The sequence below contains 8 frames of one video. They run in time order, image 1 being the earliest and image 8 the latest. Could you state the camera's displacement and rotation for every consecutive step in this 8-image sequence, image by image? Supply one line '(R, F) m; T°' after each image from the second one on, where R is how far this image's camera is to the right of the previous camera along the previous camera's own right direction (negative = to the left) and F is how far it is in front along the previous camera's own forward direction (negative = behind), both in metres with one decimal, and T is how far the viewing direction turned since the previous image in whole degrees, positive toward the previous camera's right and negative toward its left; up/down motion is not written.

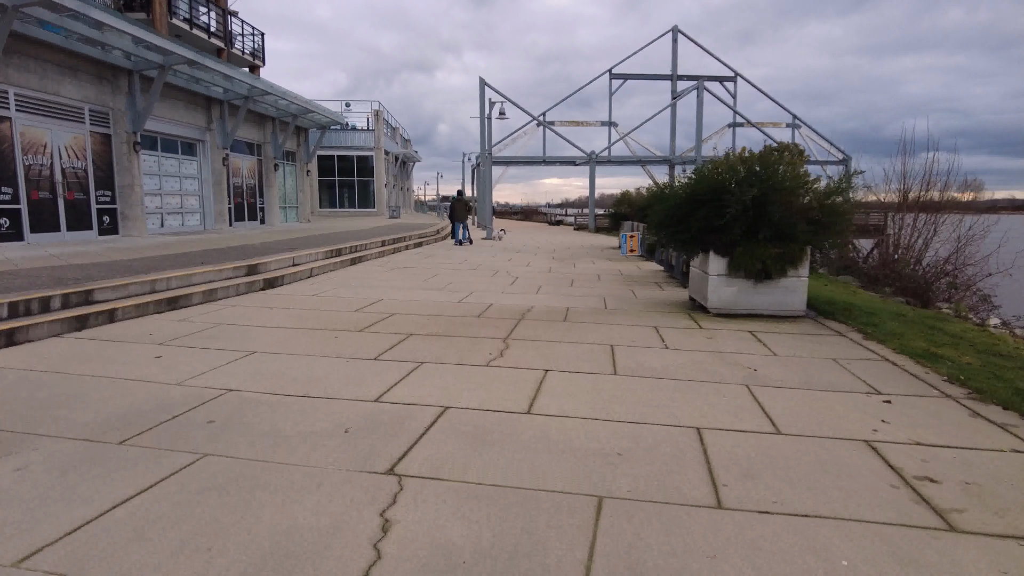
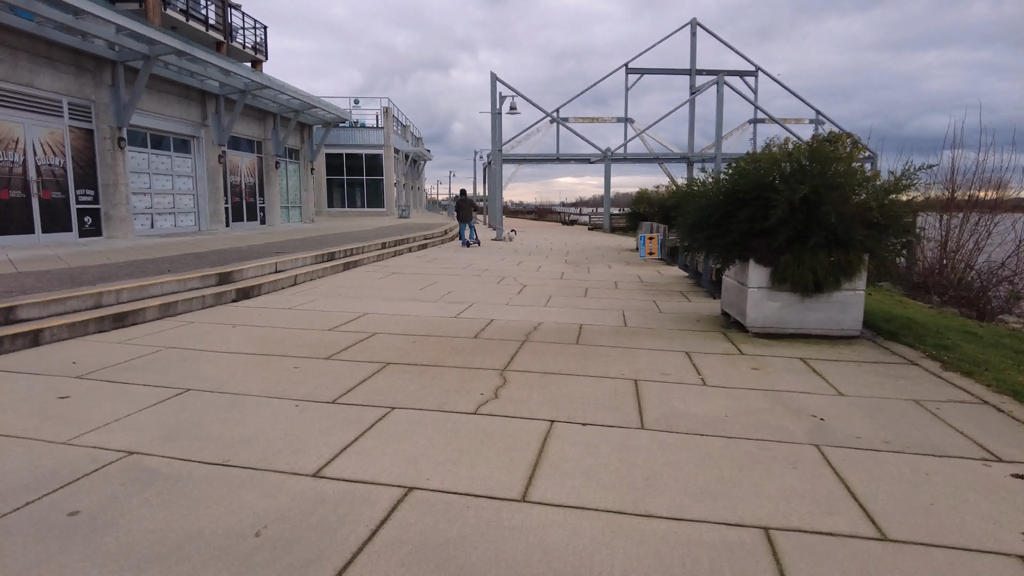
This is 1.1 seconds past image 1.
(+0.1, +1.2) m; -1°
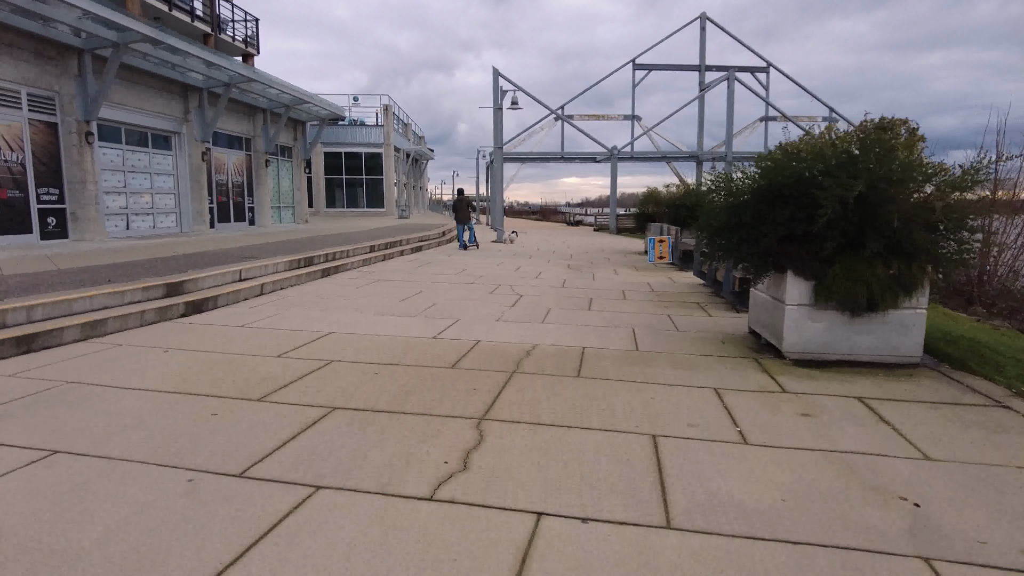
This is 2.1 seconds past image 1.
(+0.2, +1.2) m; -1°
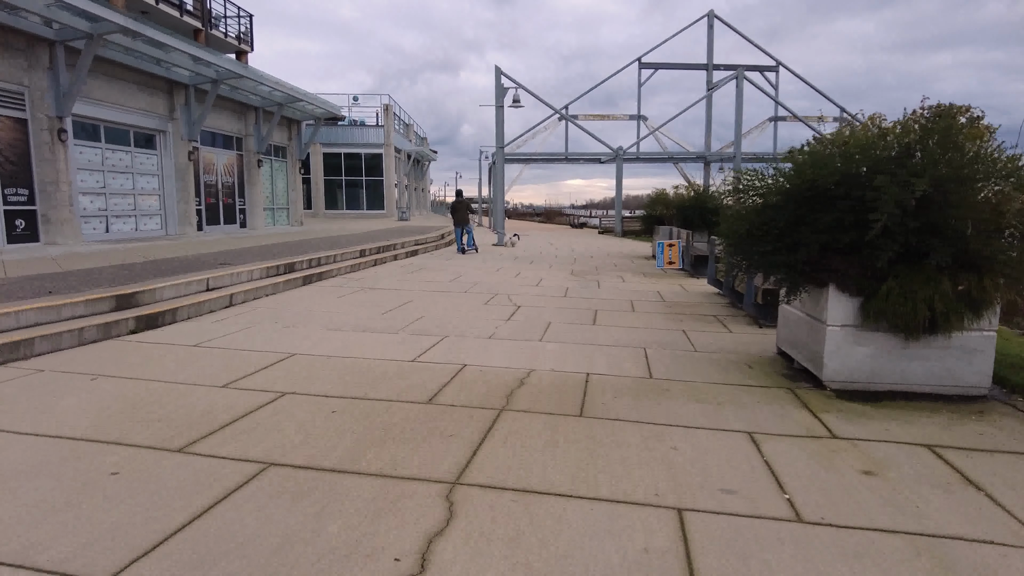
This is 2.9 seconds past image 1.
(+0.1, +0.9) m; 0°
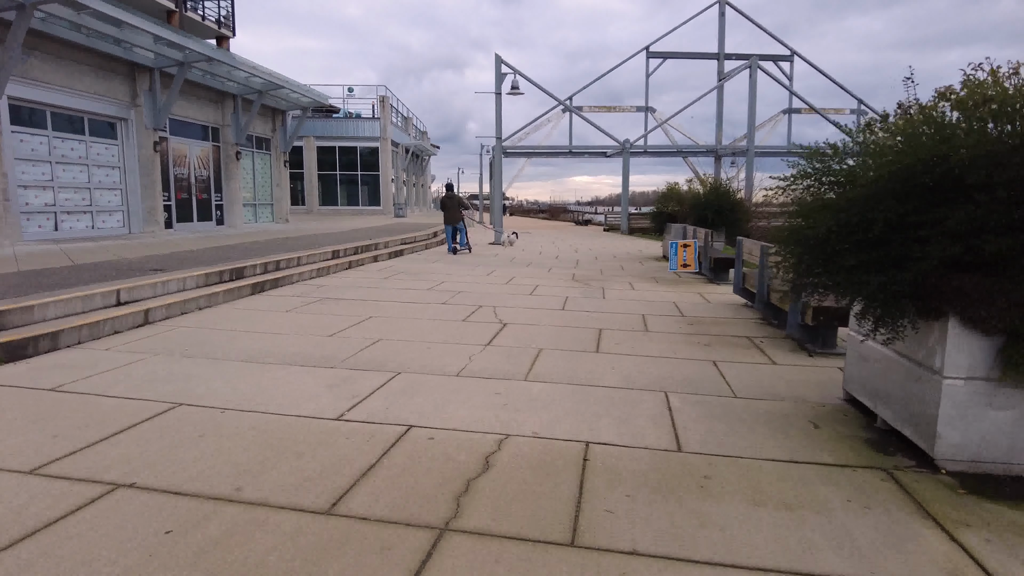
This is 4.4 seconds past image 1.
(+0.2, +1.7) m; 0°
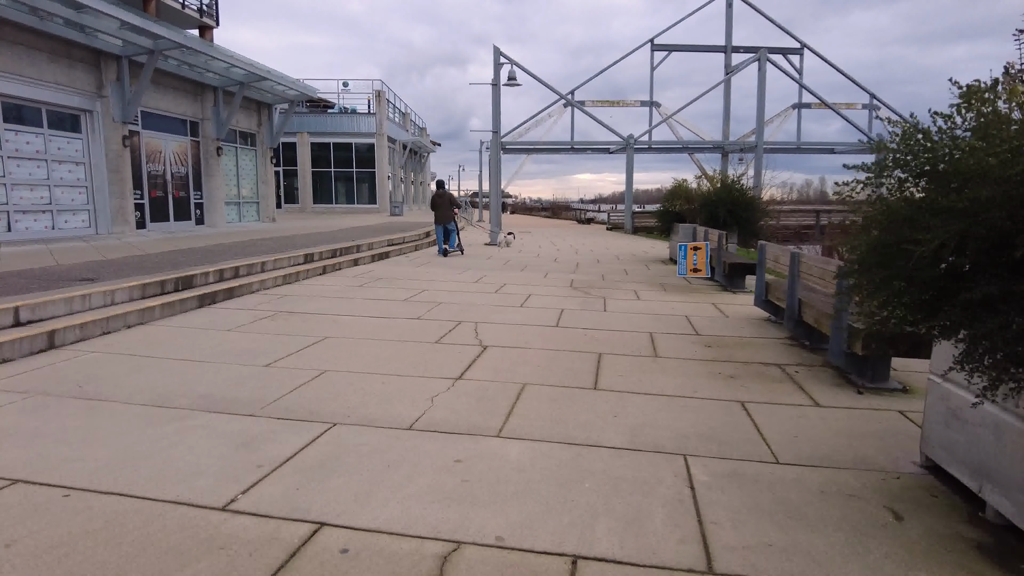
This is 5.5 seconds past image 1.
(+0.2, +1.2) m; 0°
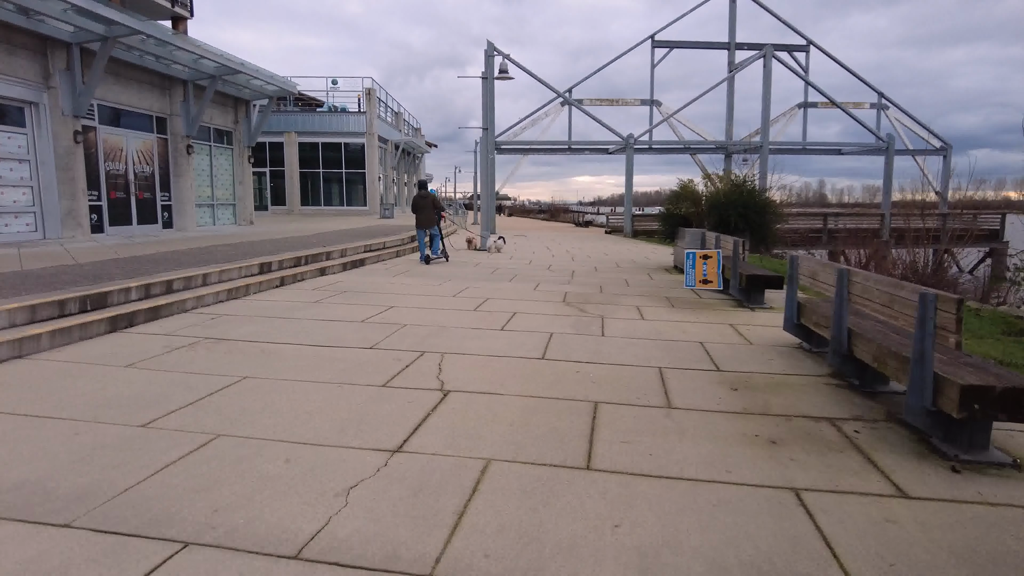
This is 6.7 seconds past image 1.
(+0.2, +1.4) m; 0°
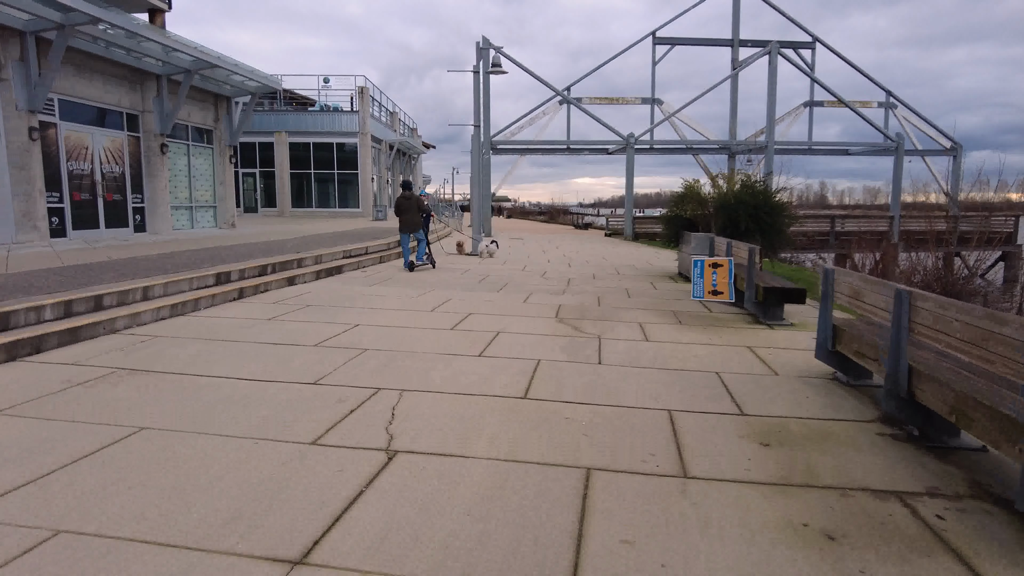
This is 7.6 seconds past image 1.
(+0.2, +1.1) m; 0°
